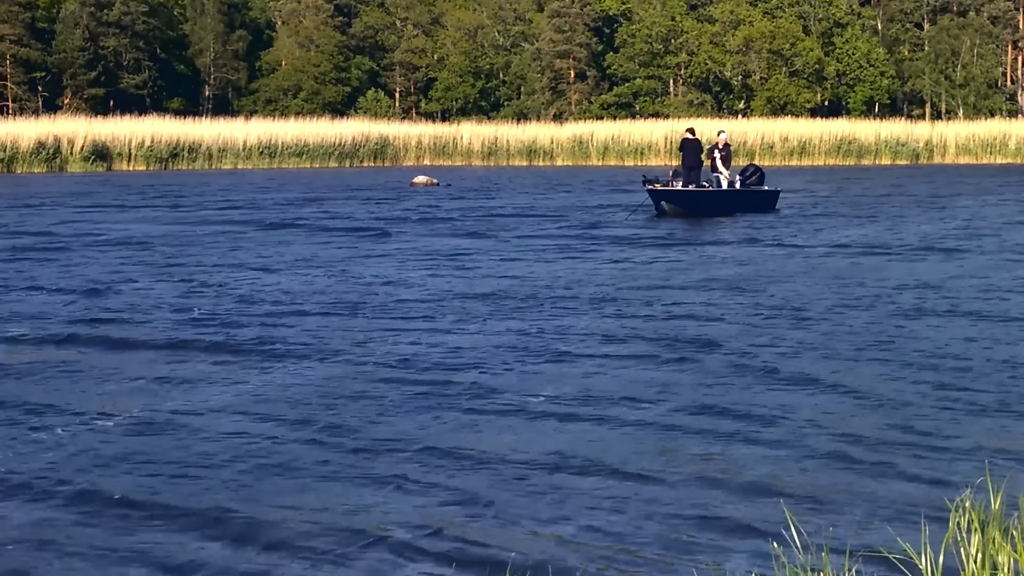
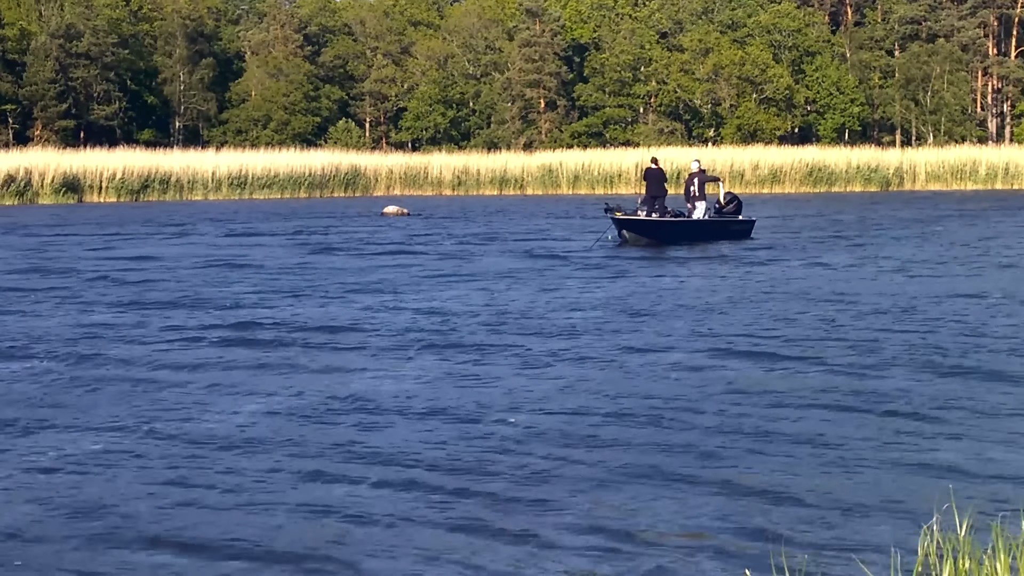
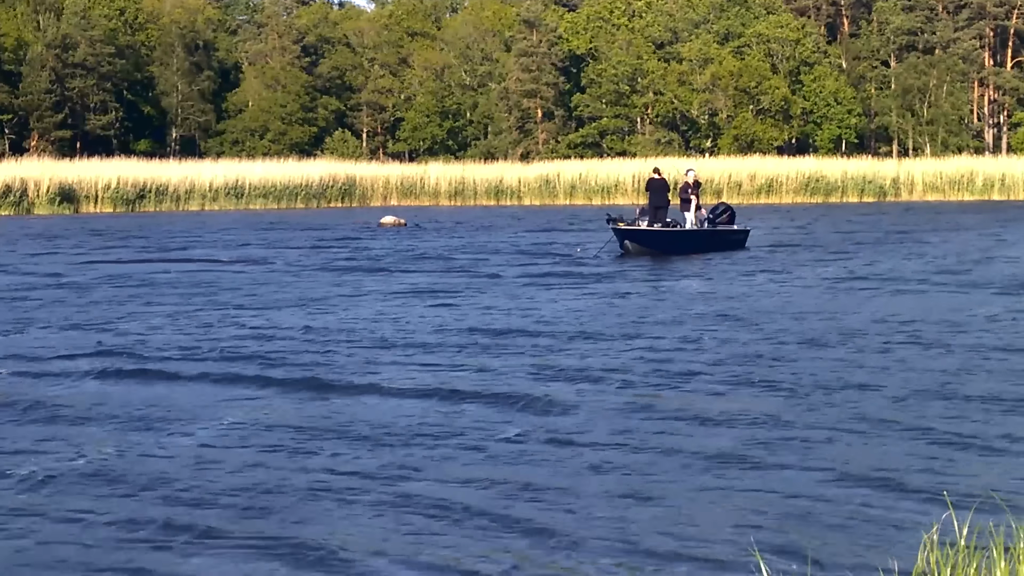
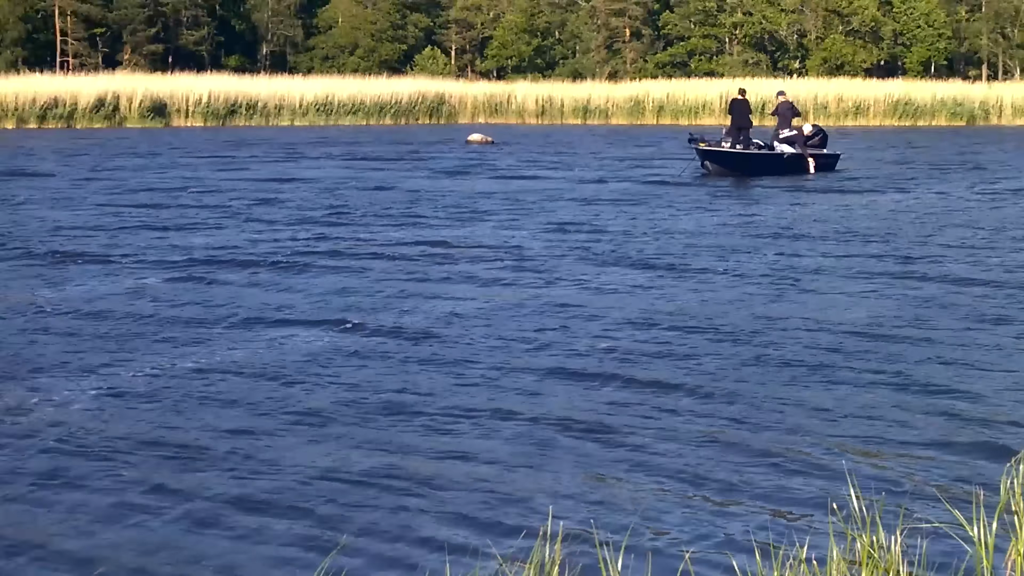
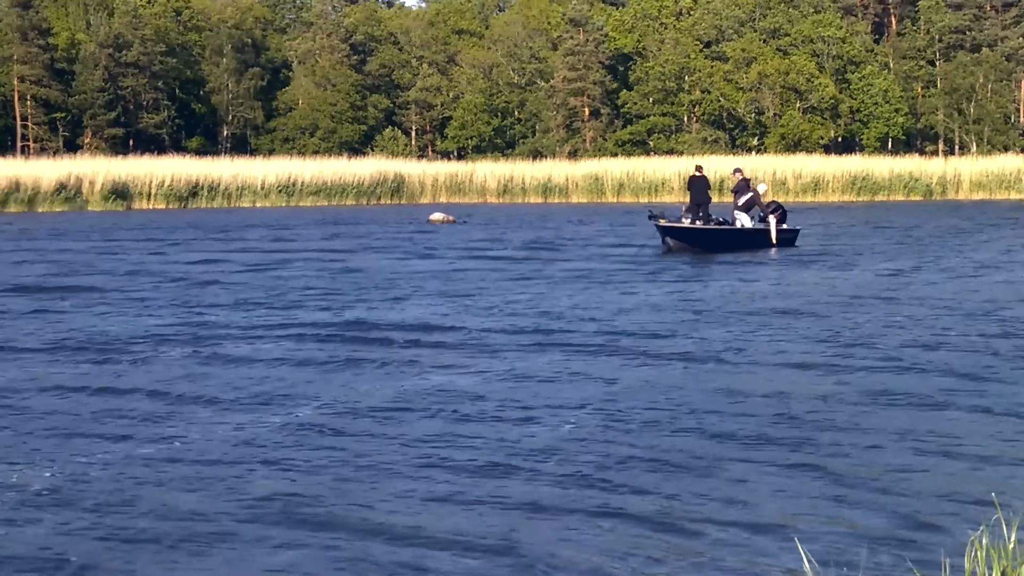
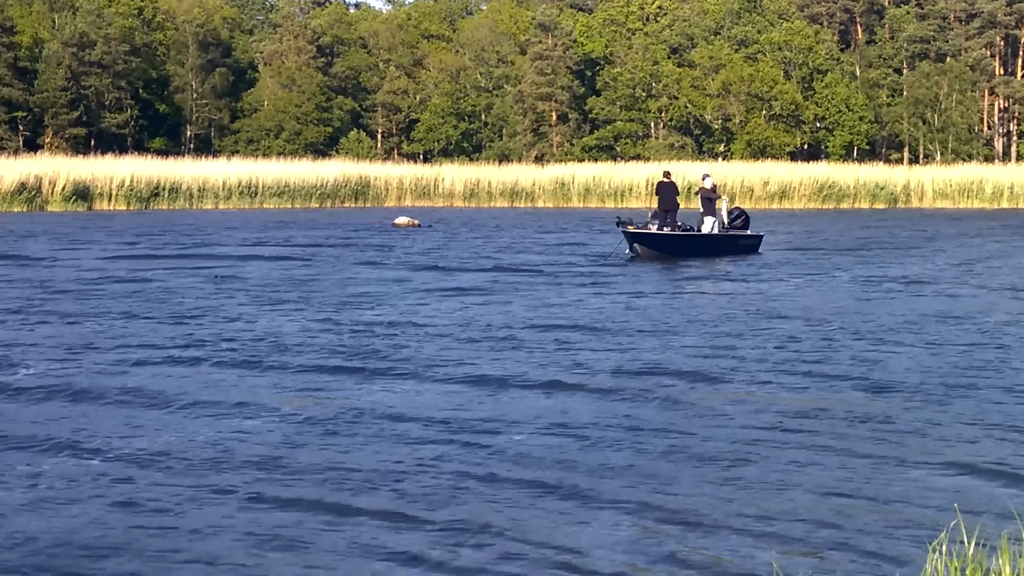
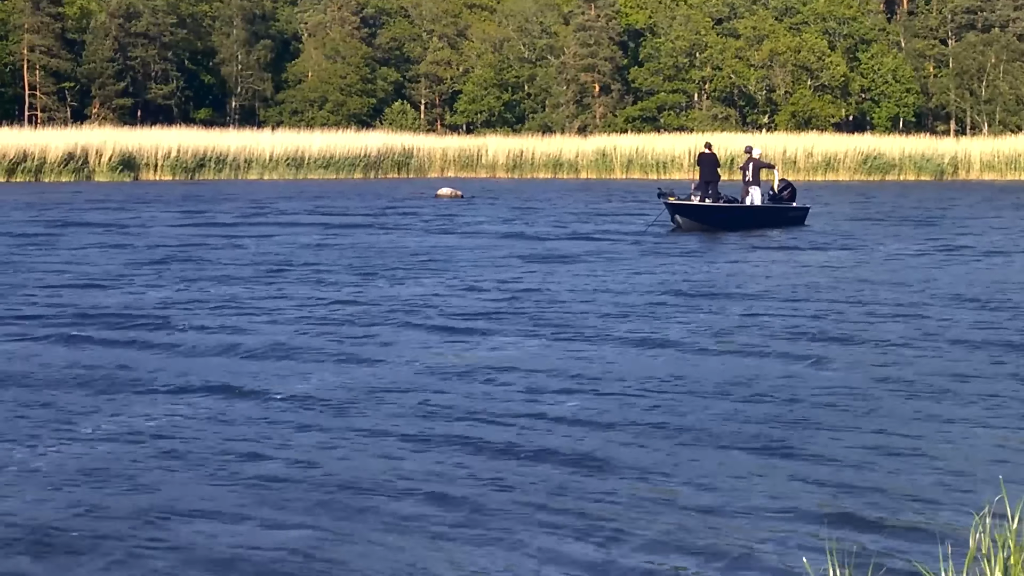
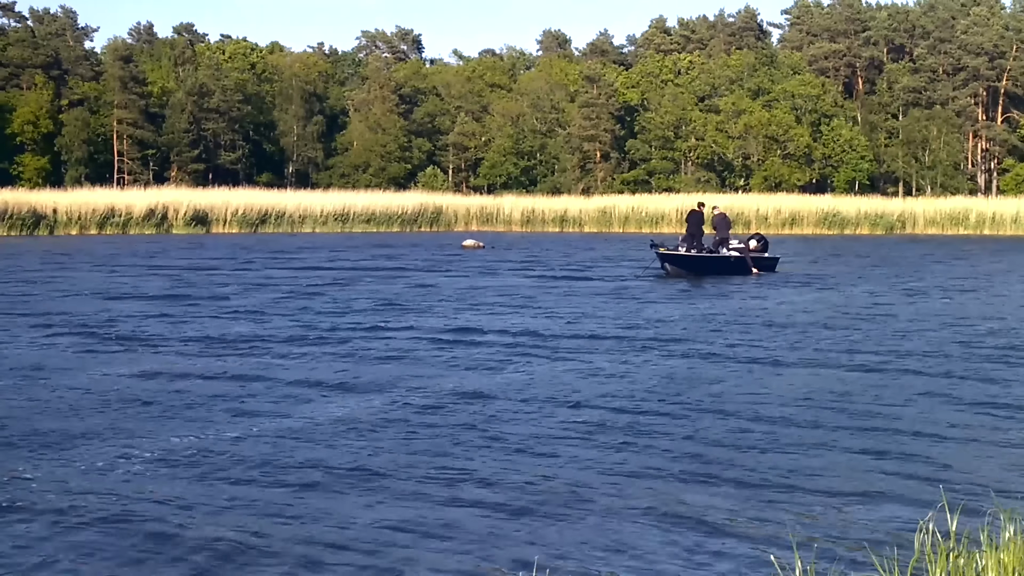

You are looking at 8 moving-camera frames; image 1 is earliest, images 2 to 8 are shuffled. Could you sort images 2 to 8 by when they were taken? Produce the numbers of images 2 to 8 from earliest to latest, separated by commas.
3, 6, 2, 7, 5, 4, 8
